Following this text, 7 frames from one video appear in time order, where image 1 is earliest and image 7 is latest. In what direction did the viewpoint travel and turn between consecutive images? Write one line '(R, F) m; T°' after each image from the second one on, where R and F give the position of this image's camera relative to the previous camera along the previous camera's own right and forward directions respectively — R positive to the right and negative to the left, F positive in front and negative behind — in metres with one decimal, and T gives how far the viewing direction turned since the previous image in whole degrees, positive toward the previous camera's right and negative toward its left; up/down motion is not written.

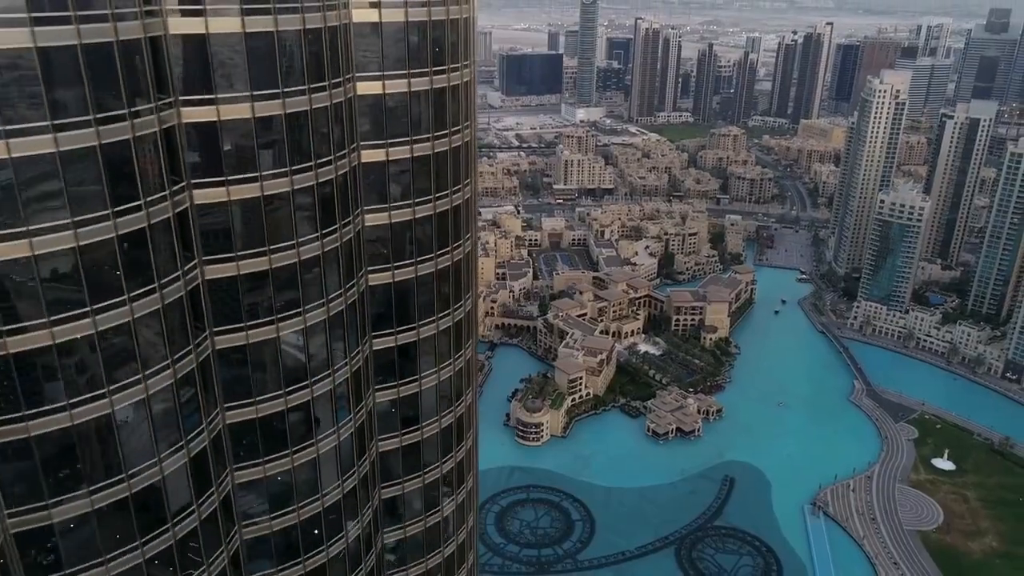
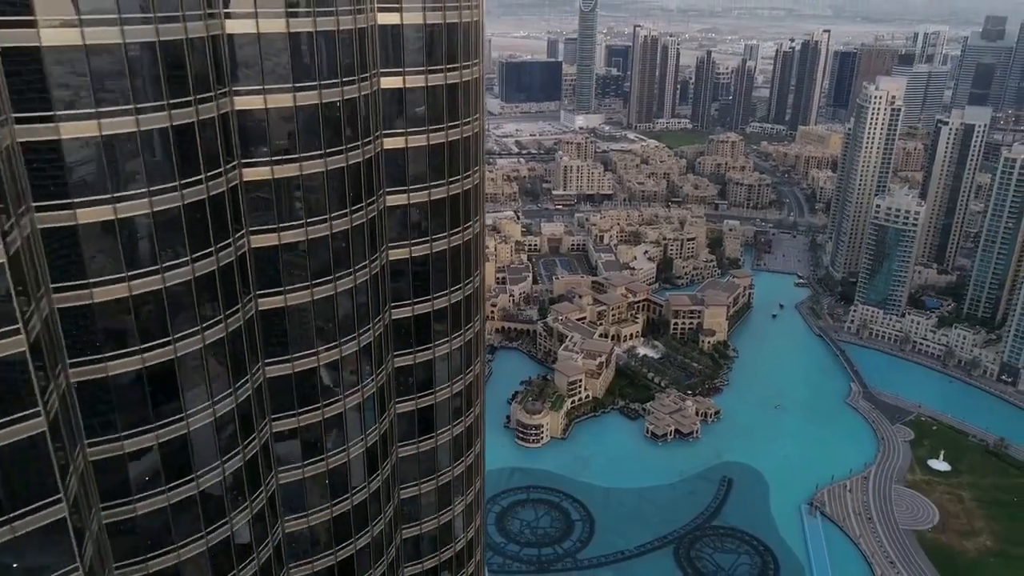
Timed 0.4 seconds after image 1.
(-0.1, -1.0) m; 0°
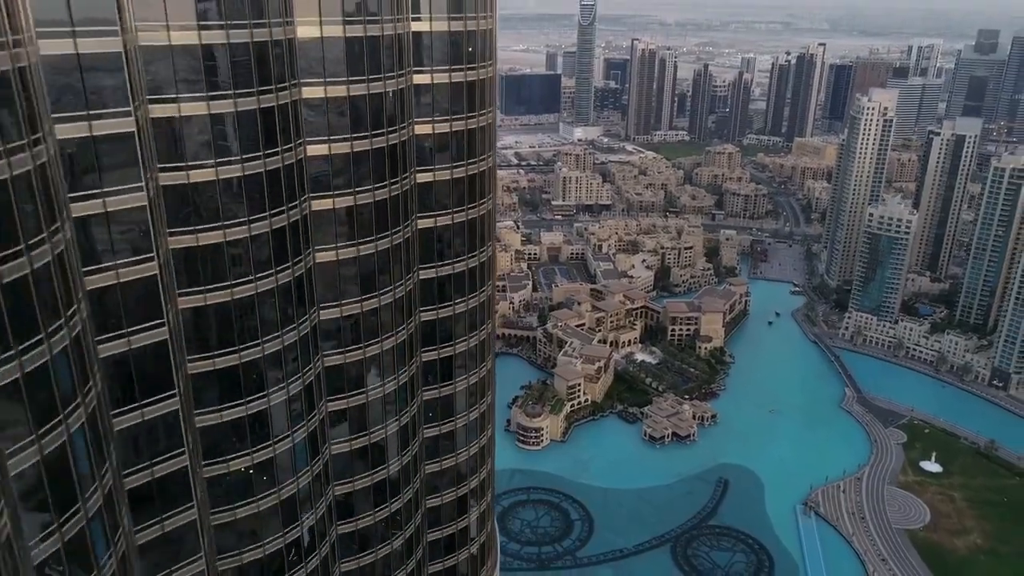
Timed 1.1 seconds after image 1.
(-0.1, -1.9) m; 0°
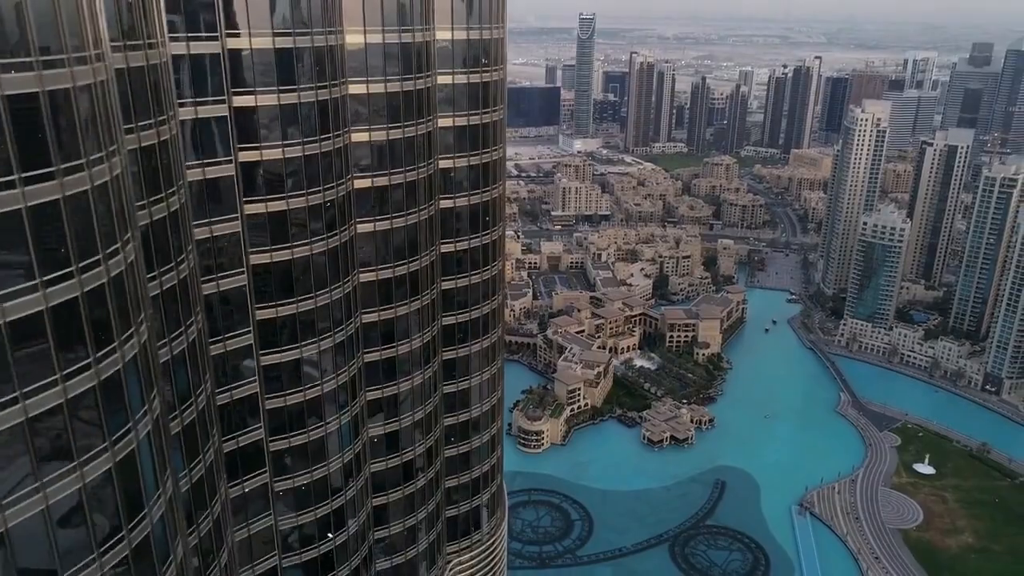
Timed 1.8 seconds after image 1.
(-0.2, -1.9) m; 0°
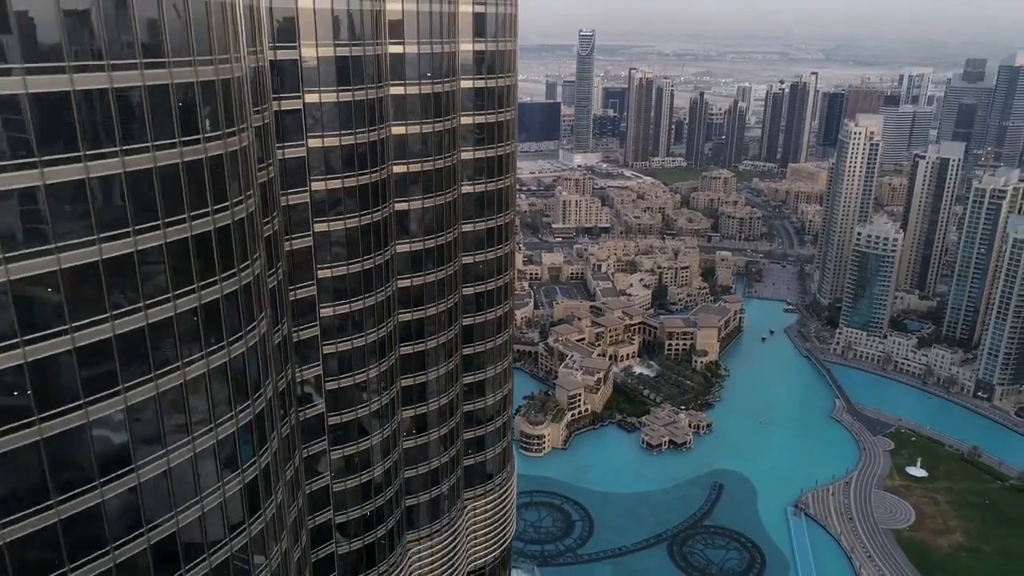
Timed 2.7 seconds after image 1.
(-0.2, -2.4) m; 0°
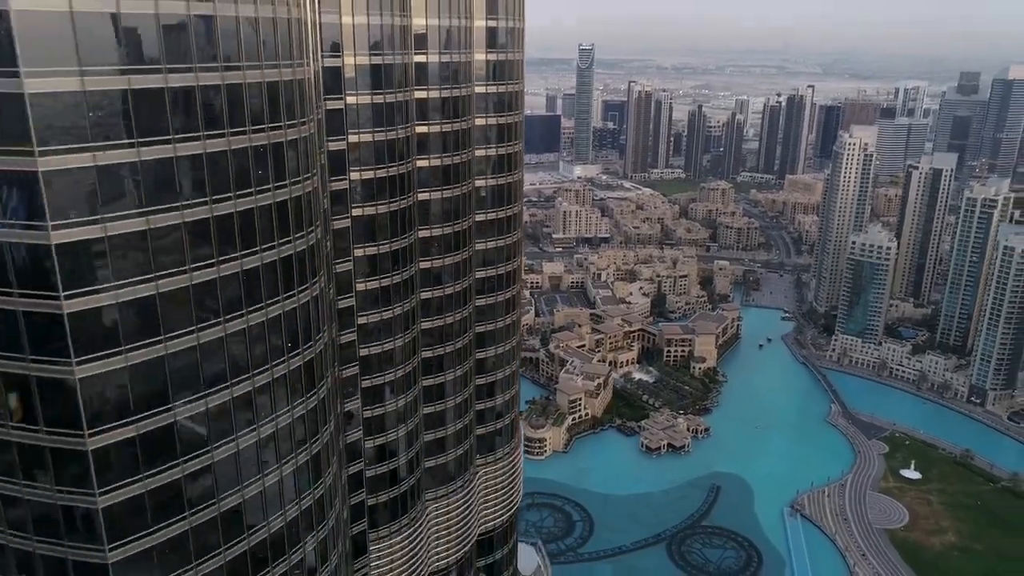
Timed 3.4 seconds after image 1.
(-0.2, -2.1) m; 0°
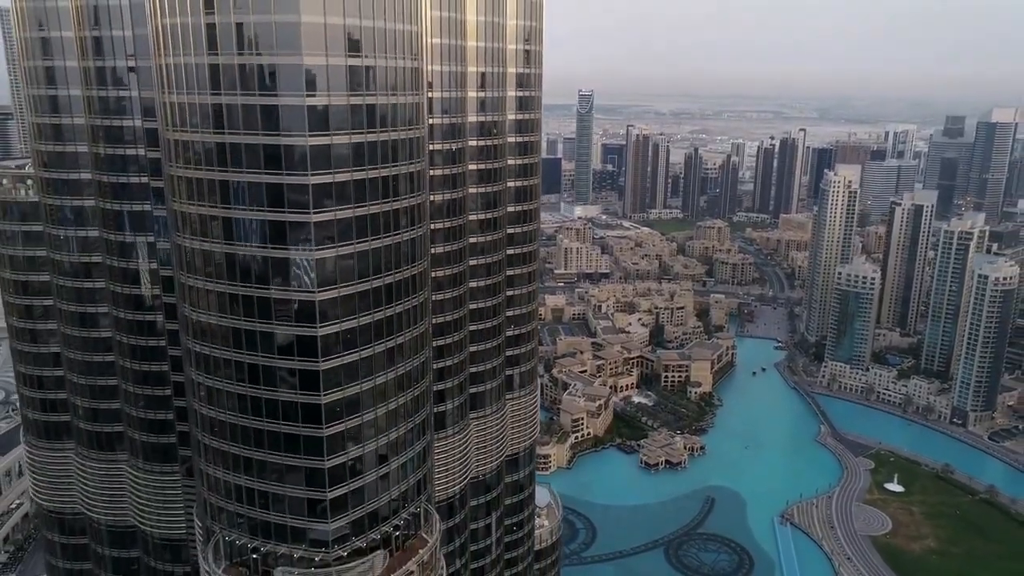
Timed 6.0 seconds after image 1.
(-0.7, -6.6) m; 0°
